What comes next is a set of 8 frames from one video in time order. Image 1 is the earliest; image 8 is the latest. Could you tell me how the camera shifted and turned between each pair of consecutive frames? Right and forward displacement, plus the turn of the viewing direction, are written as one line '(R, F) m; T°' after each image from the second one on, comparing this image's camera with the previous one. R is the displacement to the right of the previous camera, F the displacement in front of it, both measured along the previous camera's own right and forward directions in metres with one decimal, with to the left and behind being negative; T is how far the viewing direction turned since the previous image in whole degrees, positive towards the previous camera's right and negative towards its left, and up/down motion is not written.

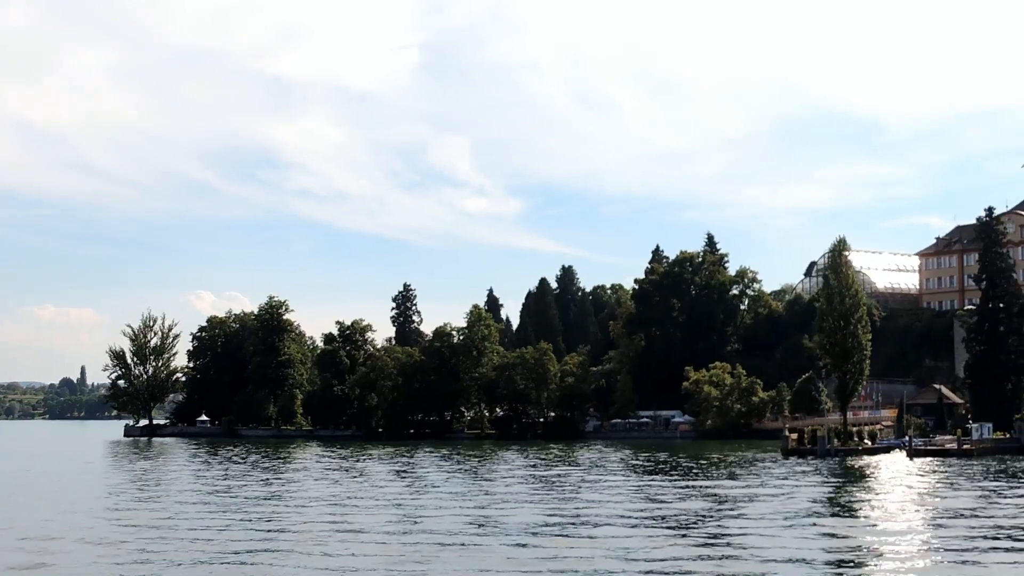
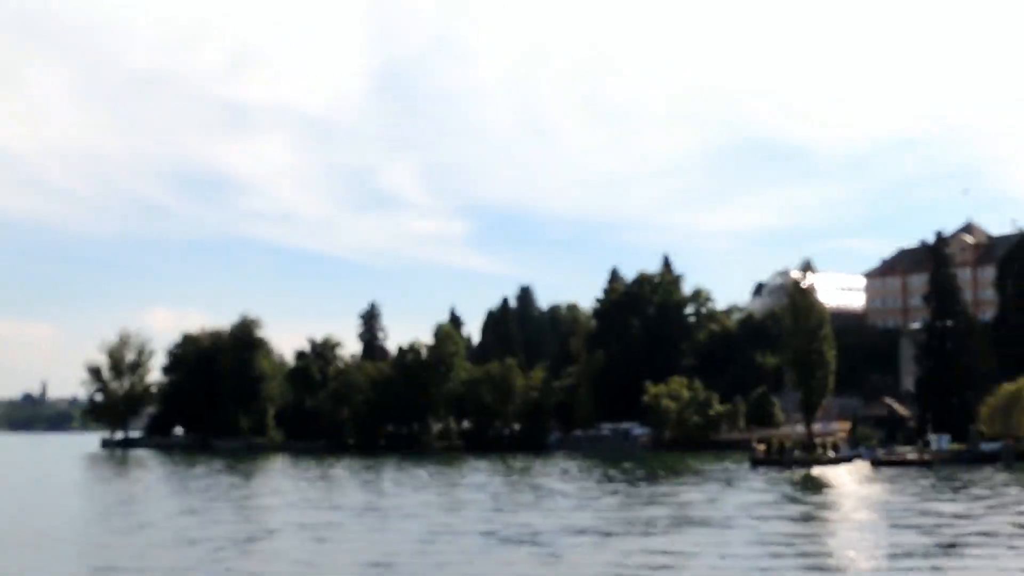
(+2.2, -2.6) m; 0°
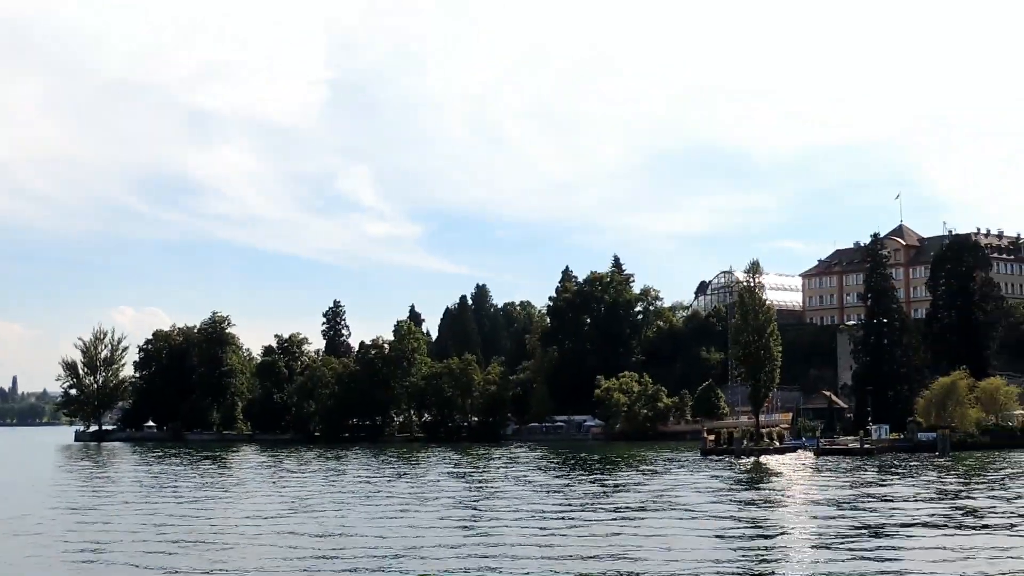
(+1.1, -3.8) m; +2°
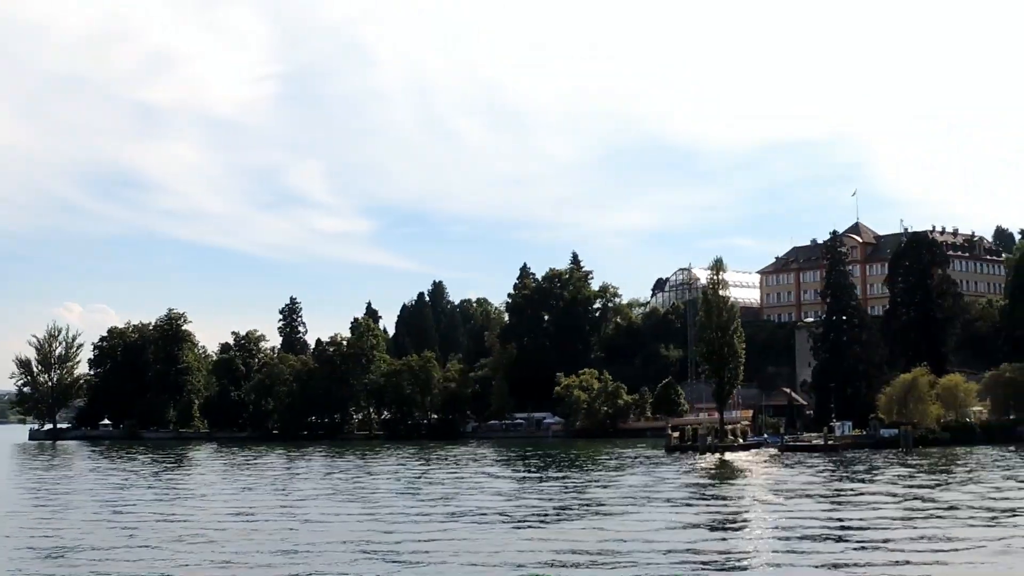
(+1.8, +0.3) m; +1°
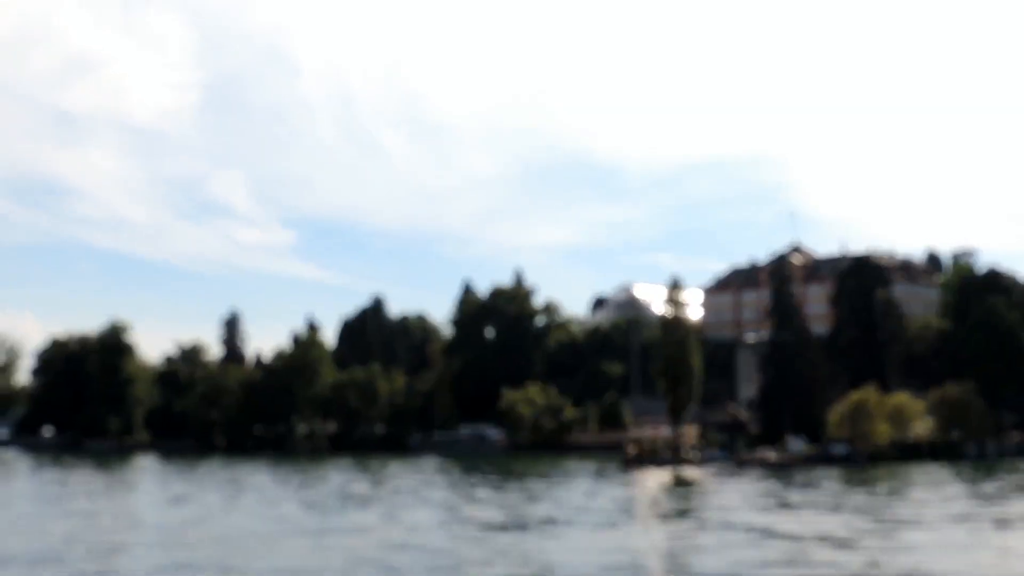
(+3.7, +0.1) m; 0°
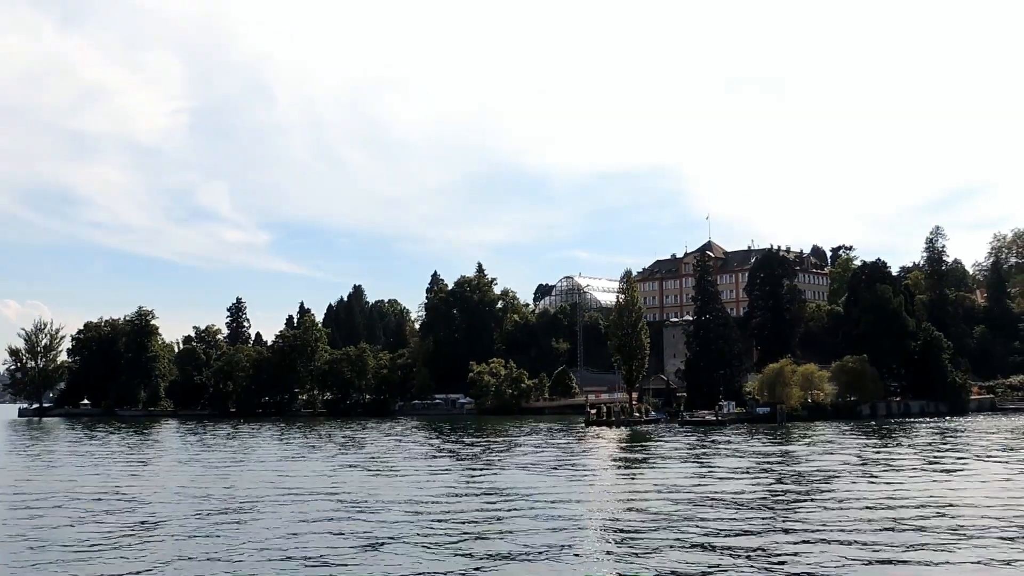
(+3.6, -14.1) m; 0°
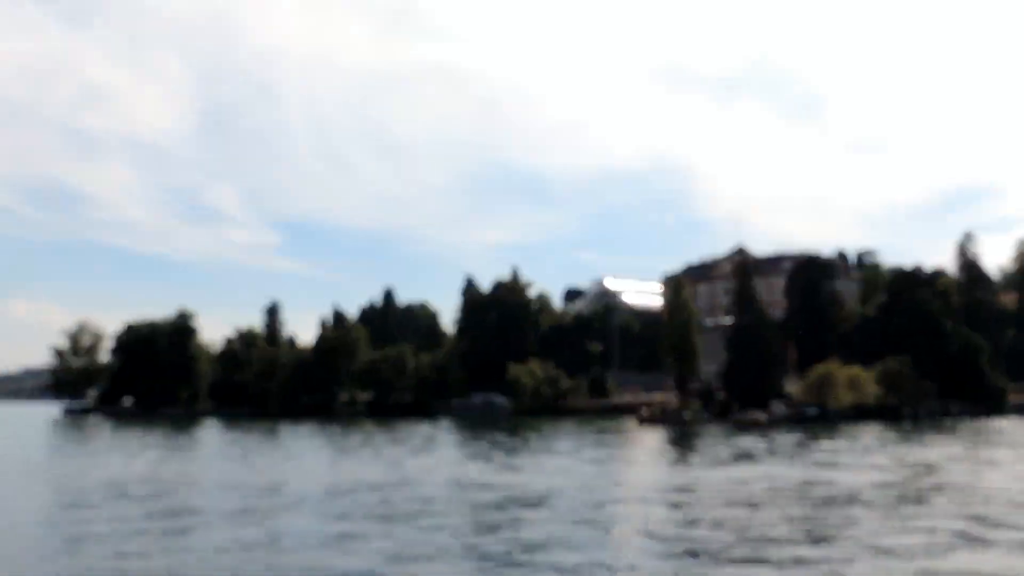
(-2.4, -0.6) m; -1°
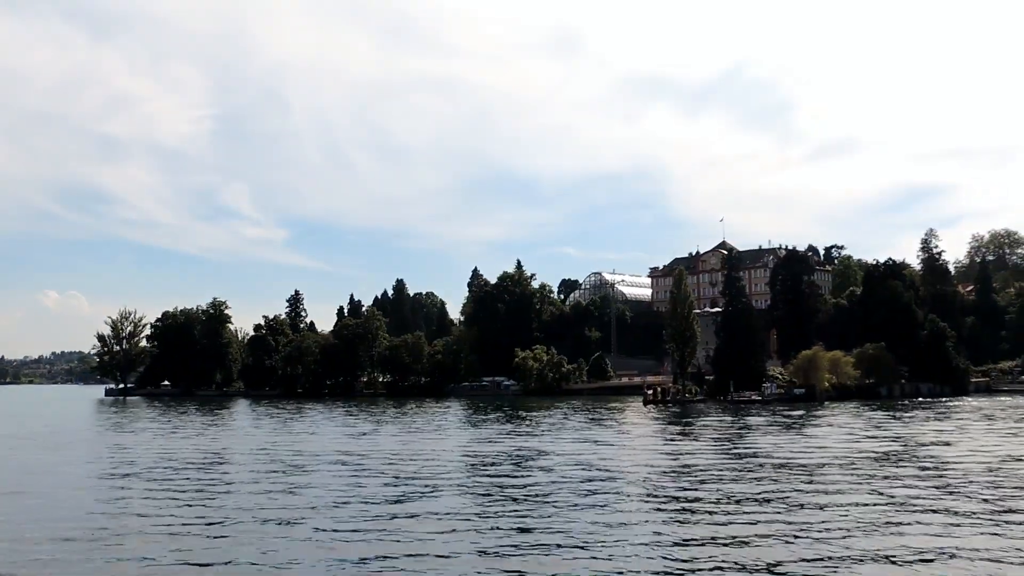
(-1.1, -8.4) m; 0°
